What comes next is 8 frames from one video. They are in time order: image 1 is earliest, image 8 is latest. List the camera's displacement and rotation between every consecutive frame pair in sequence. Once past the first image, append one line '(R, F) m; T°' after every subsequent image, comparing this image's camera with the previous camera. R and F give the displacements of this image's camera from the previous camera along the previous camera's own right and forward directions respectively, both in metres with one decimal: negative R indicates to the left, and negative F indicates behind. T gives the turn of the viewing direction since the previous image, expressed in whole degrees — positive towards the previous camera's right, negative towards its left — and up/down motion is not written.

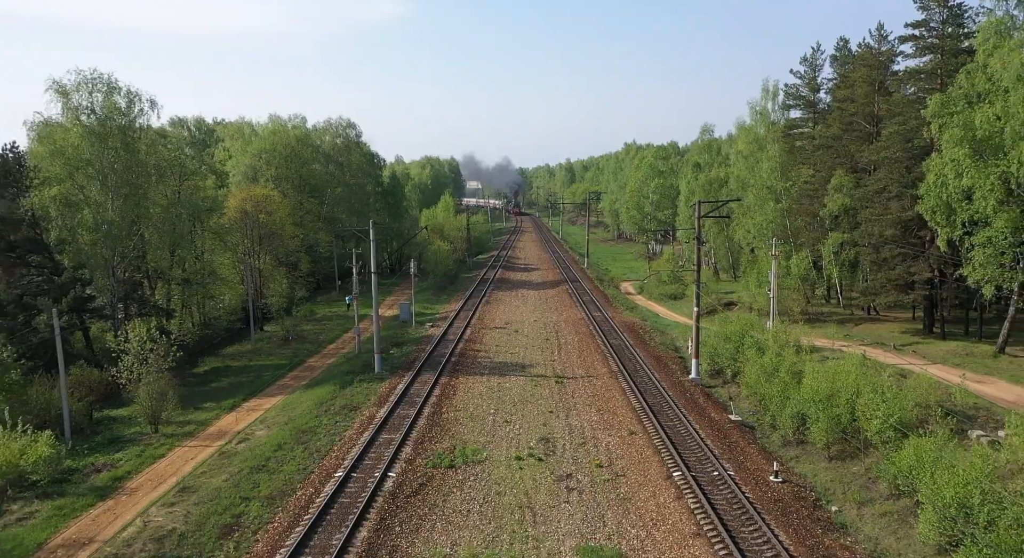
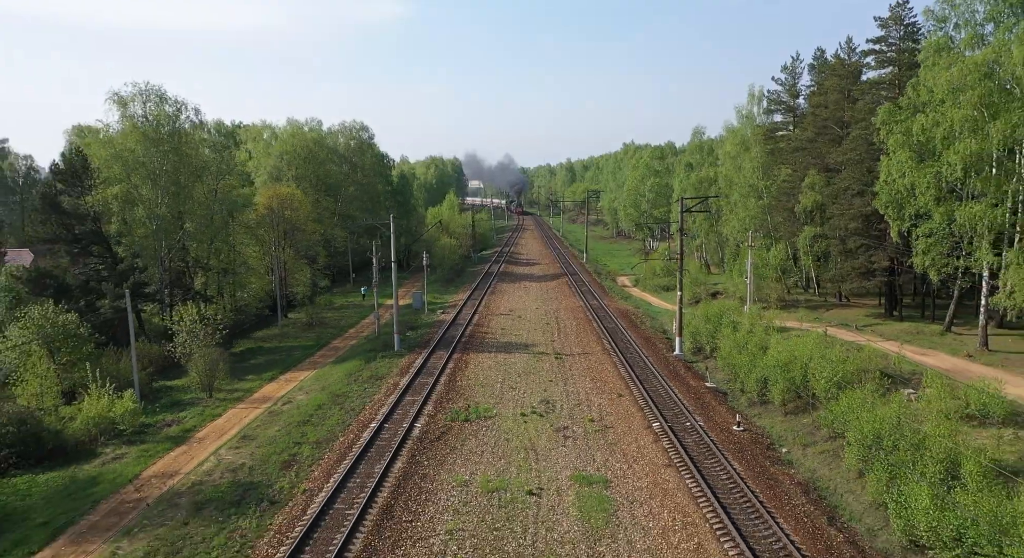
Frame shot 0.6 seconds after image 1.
(-0.1, -4.1) m; 0°
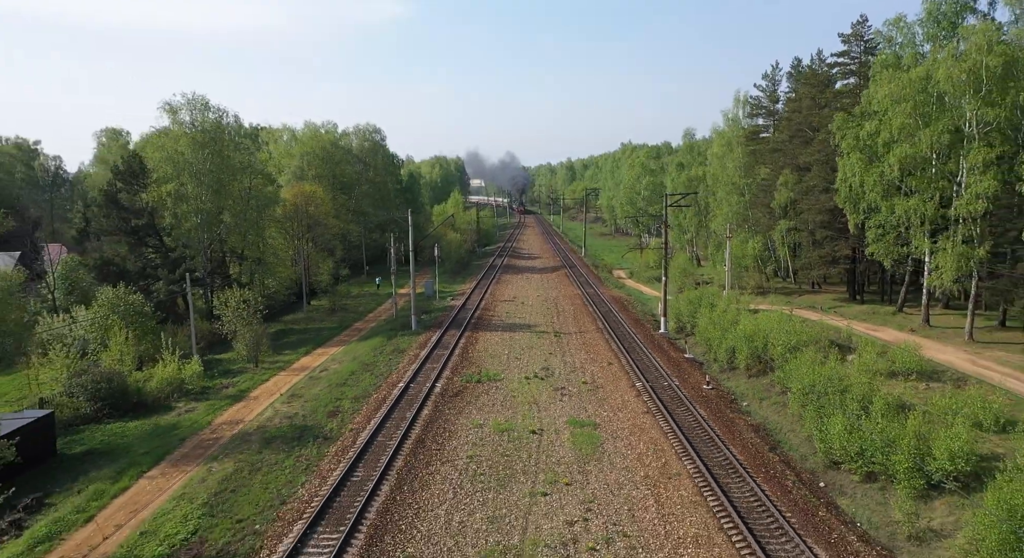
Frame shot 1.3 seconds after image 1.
(-0.2, -4.7) m; 0°
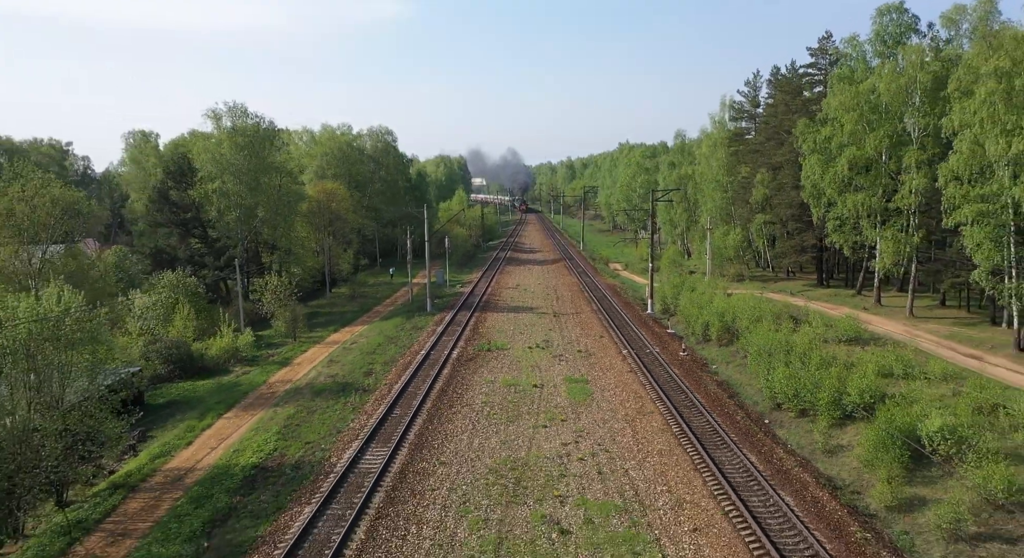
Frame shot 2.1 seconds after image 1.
(-0.2, -5.2) m; 0°
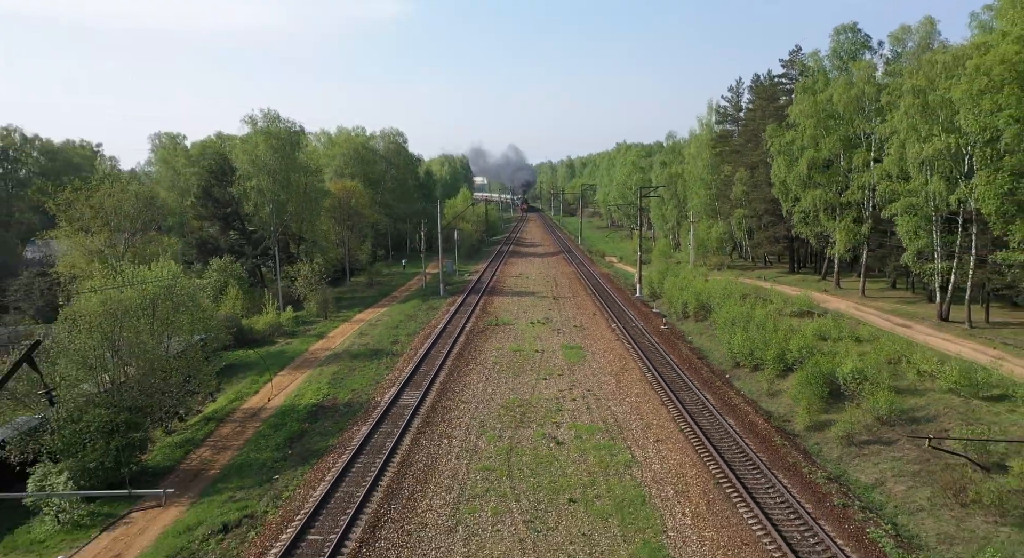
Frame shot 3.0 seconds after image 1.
(-0.2, -5.6) m; 0°
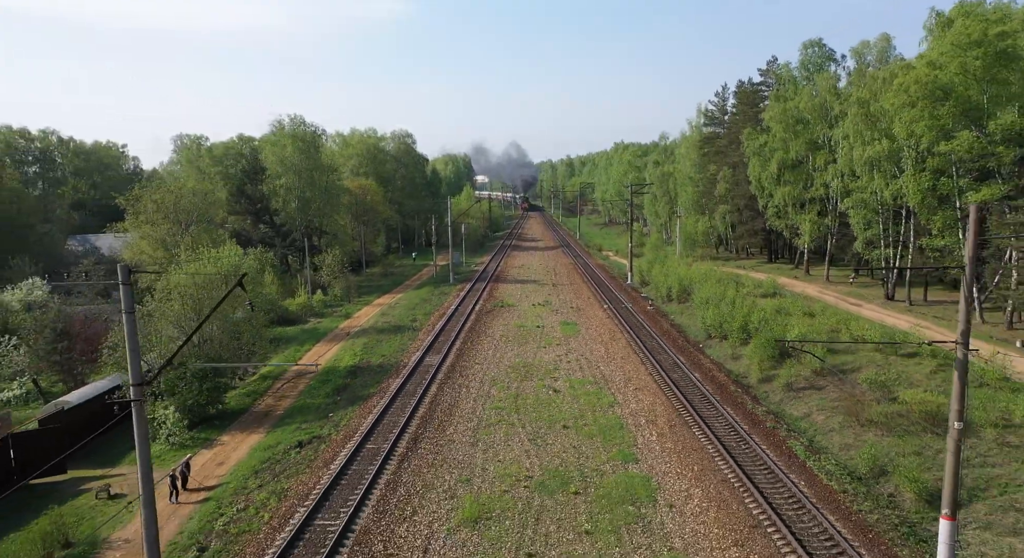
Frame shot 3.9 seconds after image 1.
(-0.2, -5.3) m; 0°
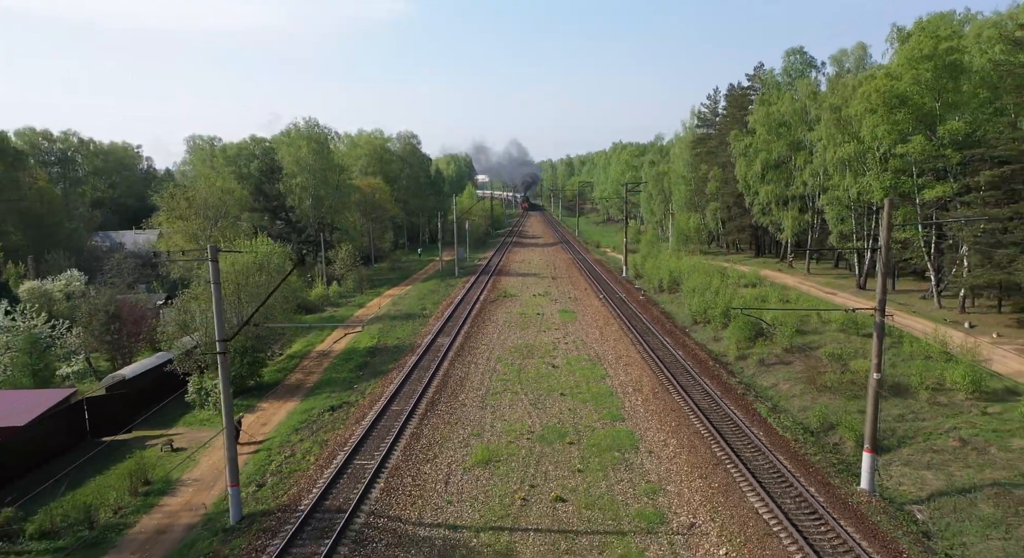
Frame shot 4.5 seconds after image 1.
(-0.1, -3.4) m; 0°
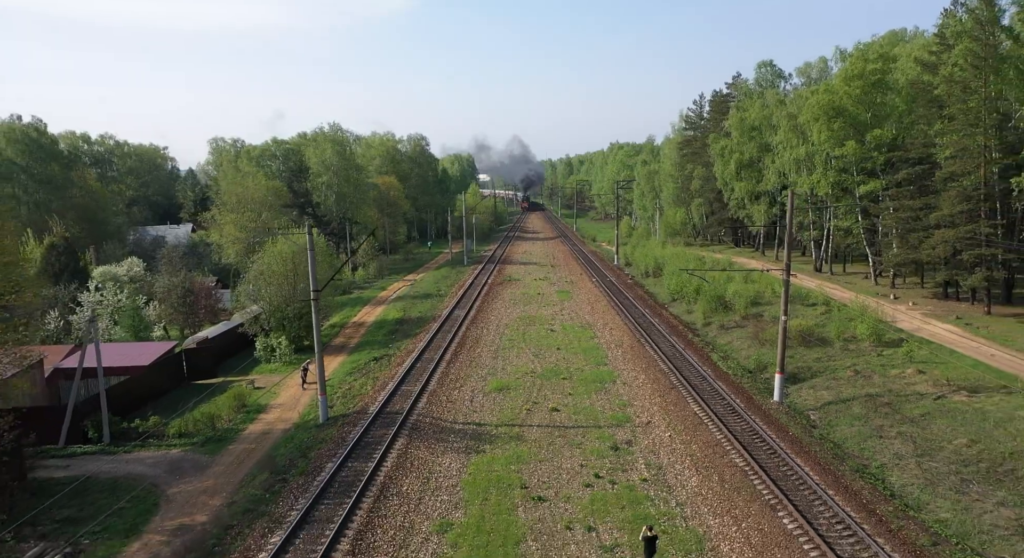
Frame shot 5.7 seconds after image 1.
(-0.2, -6.8) m; 0°
